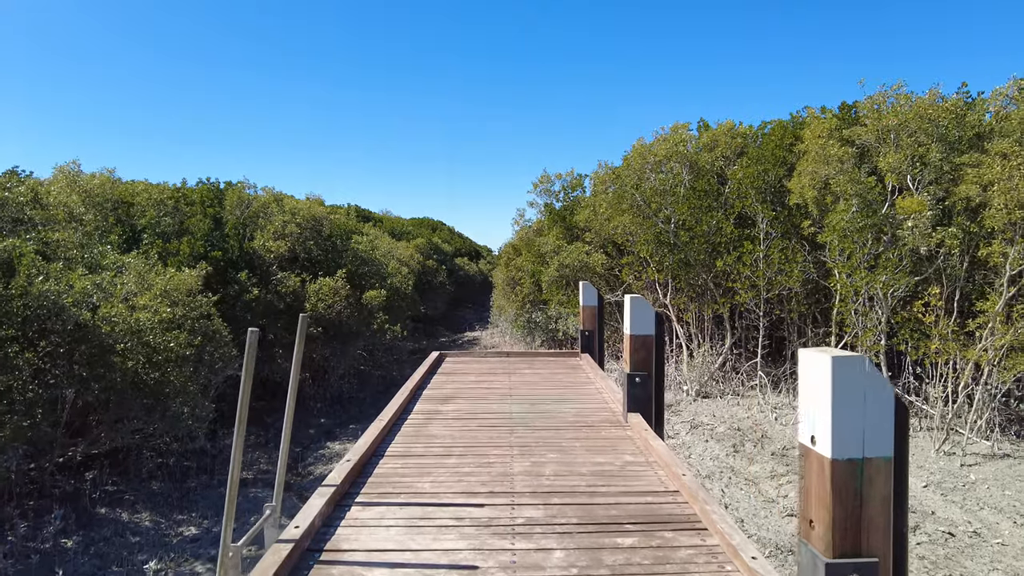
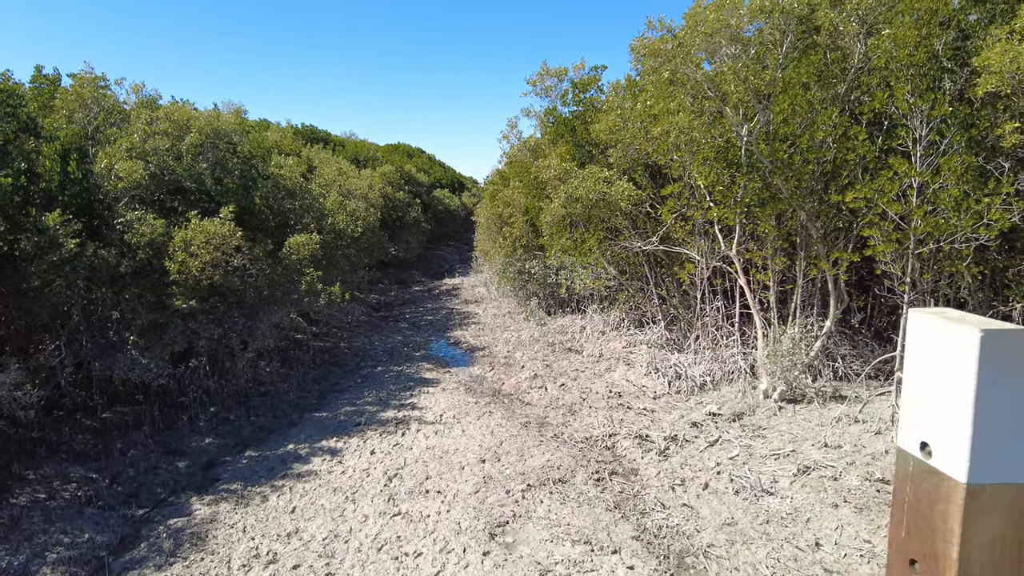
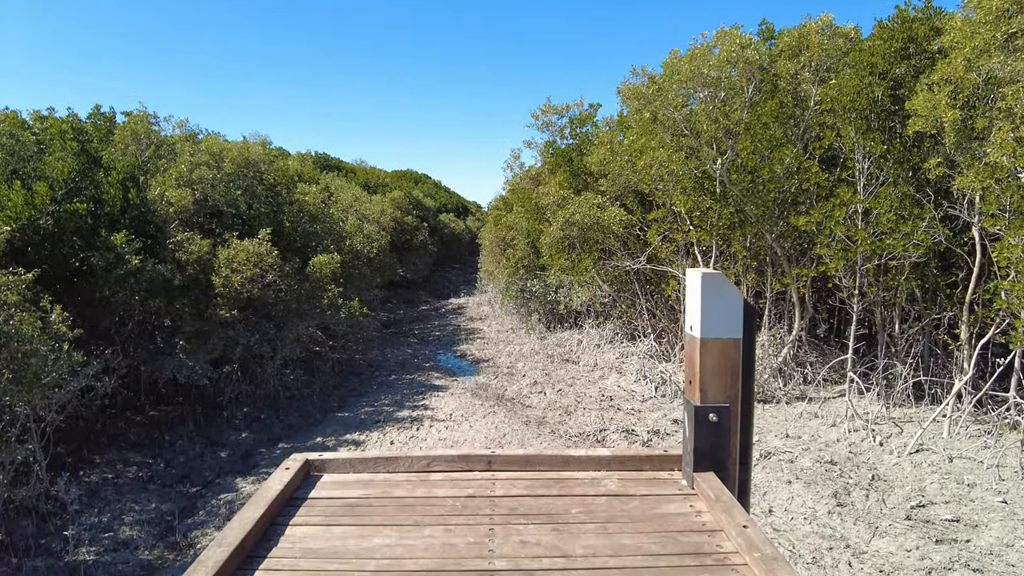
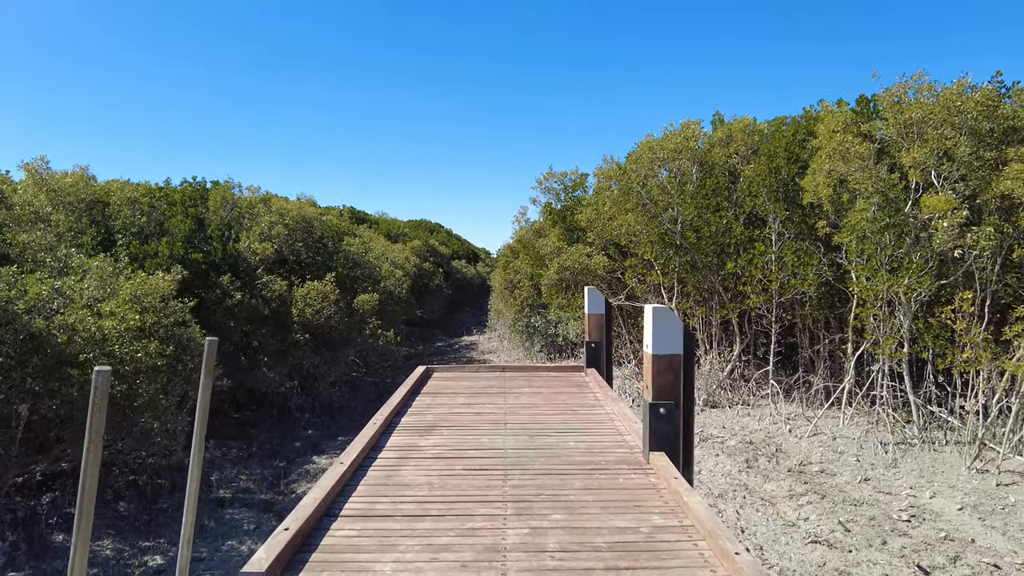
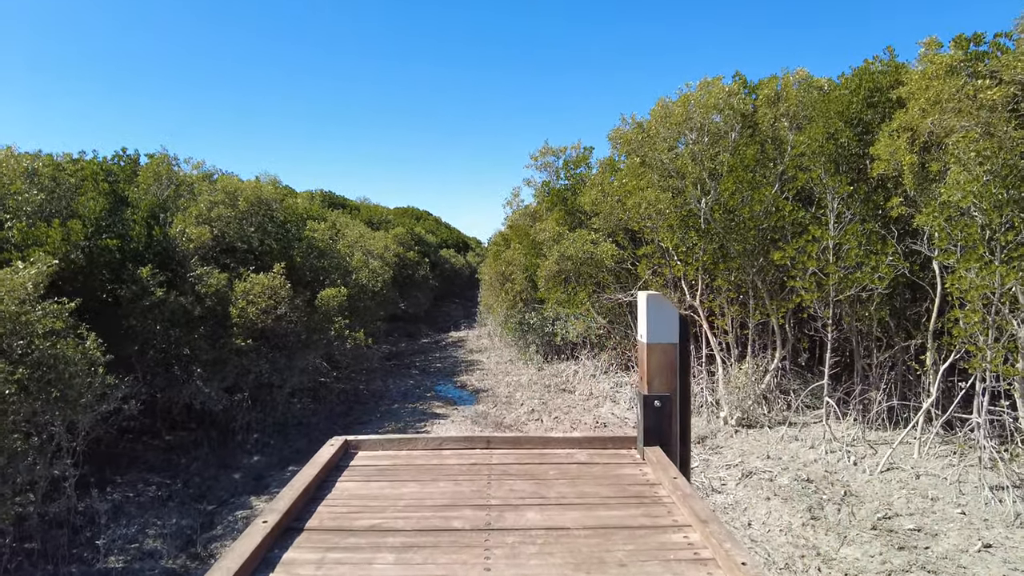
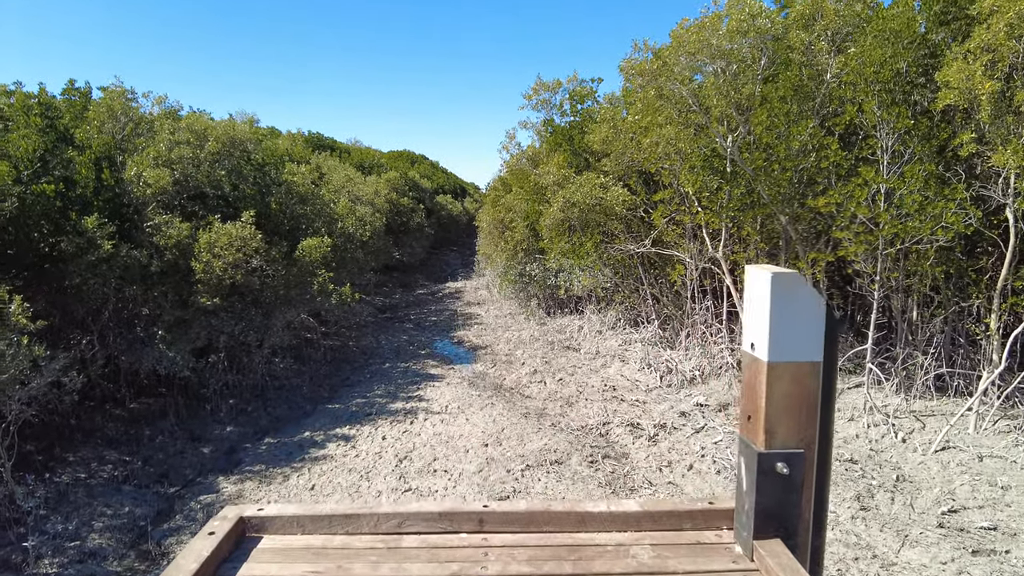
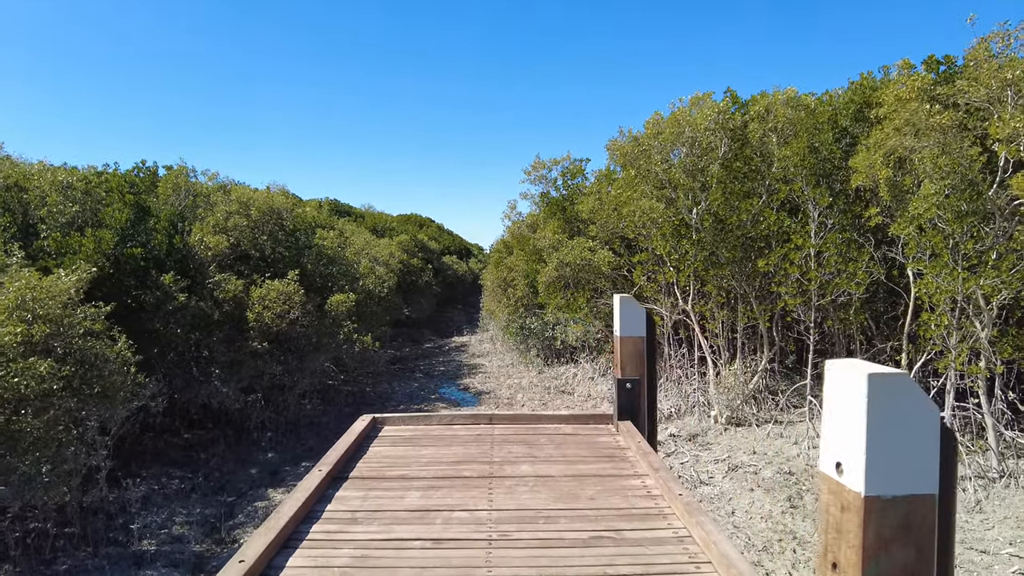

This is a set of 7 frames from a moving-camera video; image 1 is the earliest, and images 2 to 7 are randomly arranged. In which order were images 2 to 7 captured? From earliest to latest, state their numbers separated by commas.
4, 7, 5, 3, 6, 2
